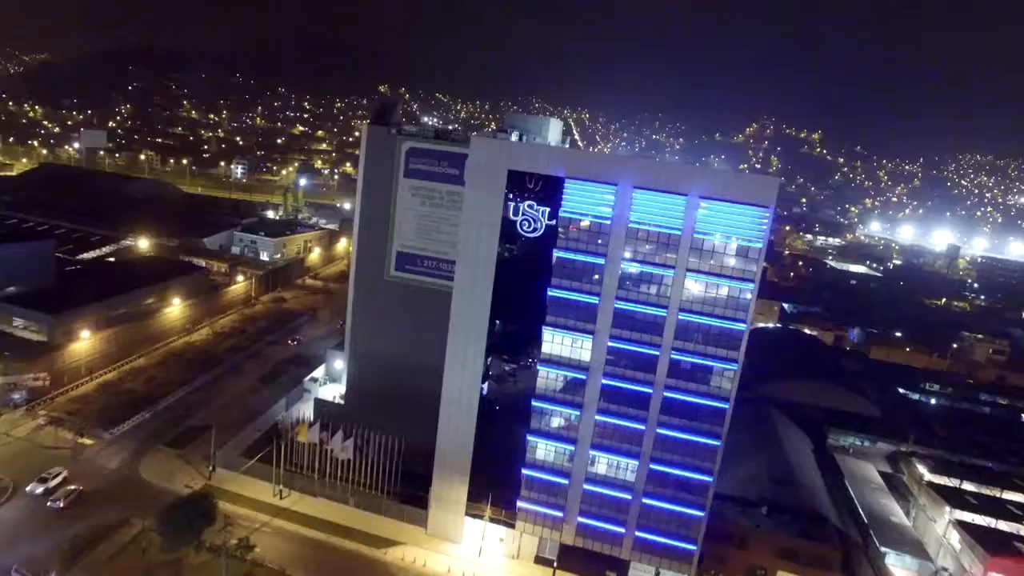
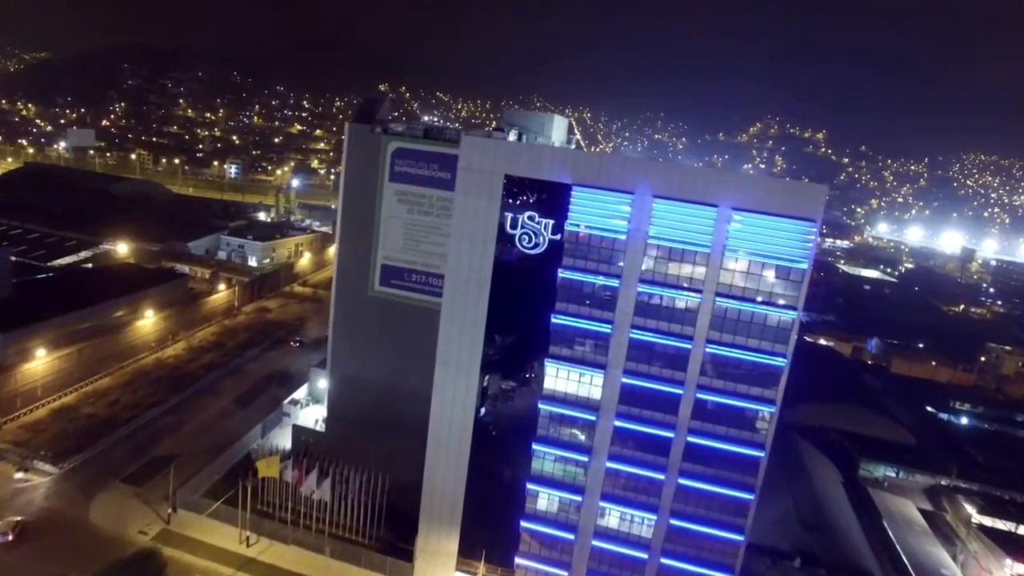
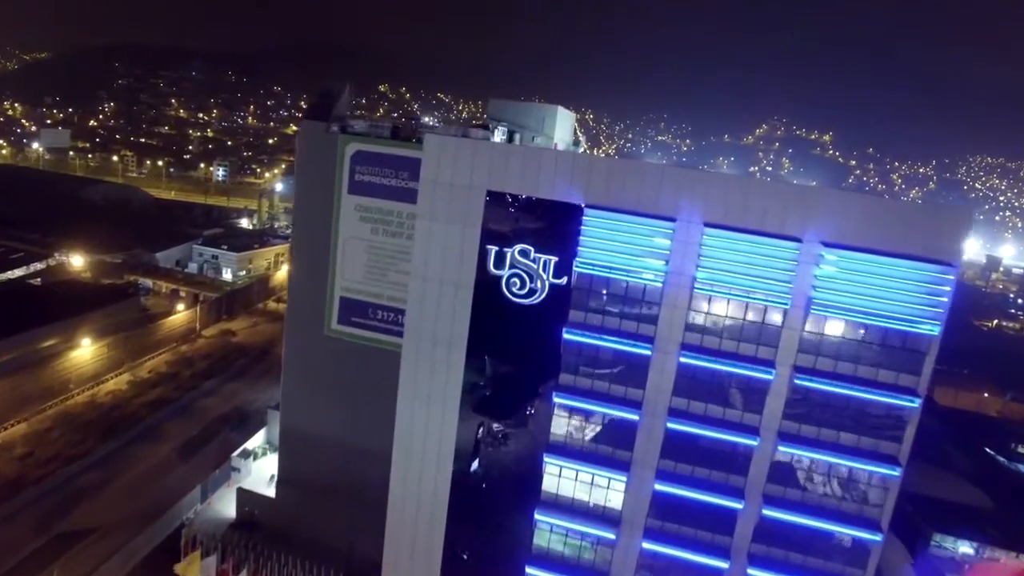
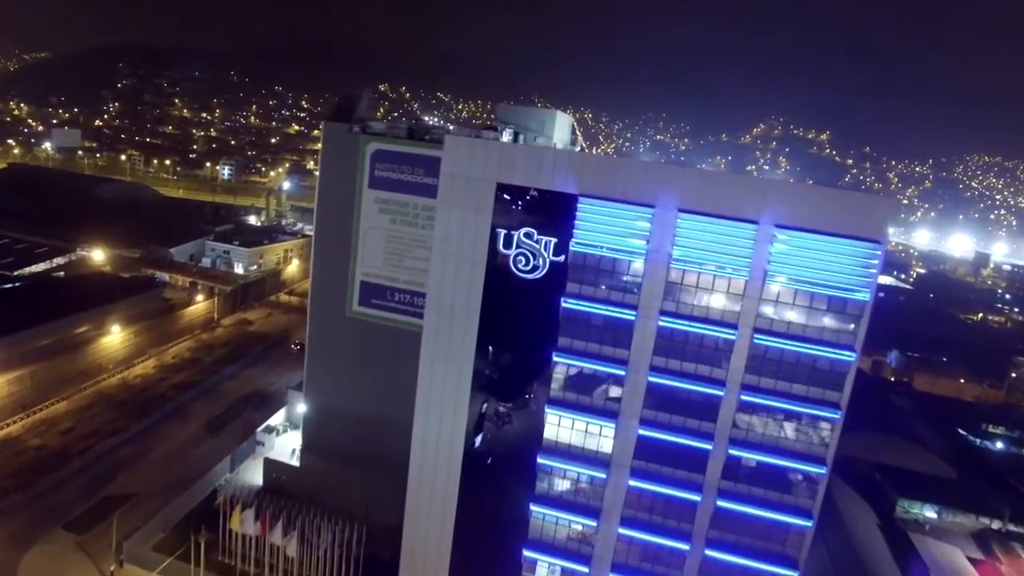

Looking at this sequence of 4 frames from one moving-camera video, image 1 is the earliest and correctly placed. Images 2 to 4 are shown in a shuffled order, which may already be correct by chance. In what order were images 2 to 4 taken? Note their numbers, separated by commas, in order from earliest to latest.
2, 4, 3
